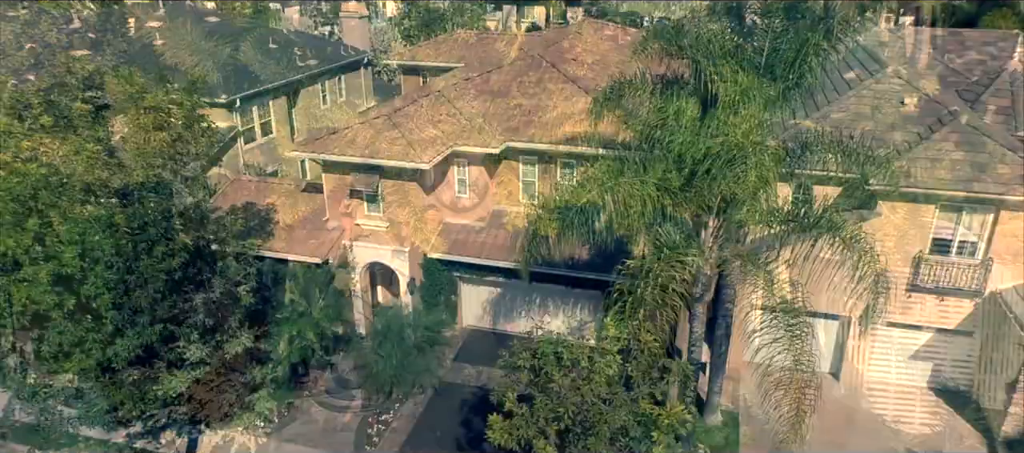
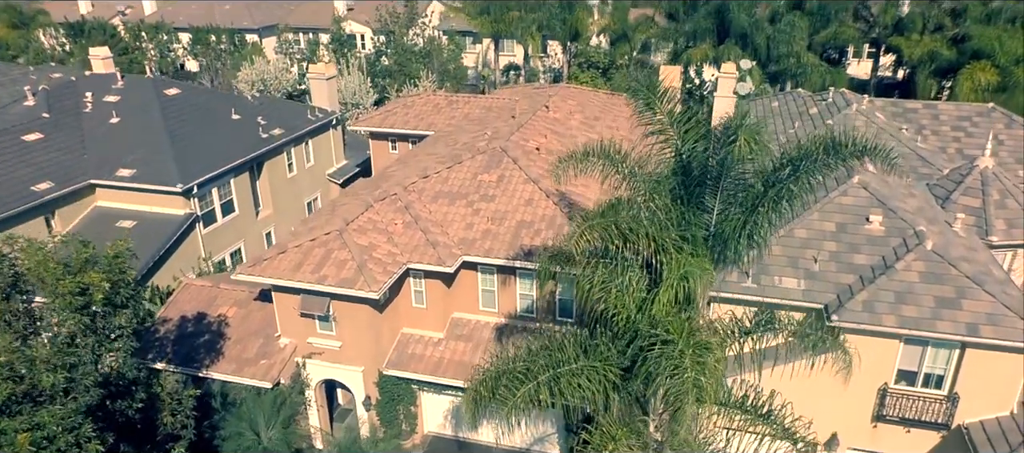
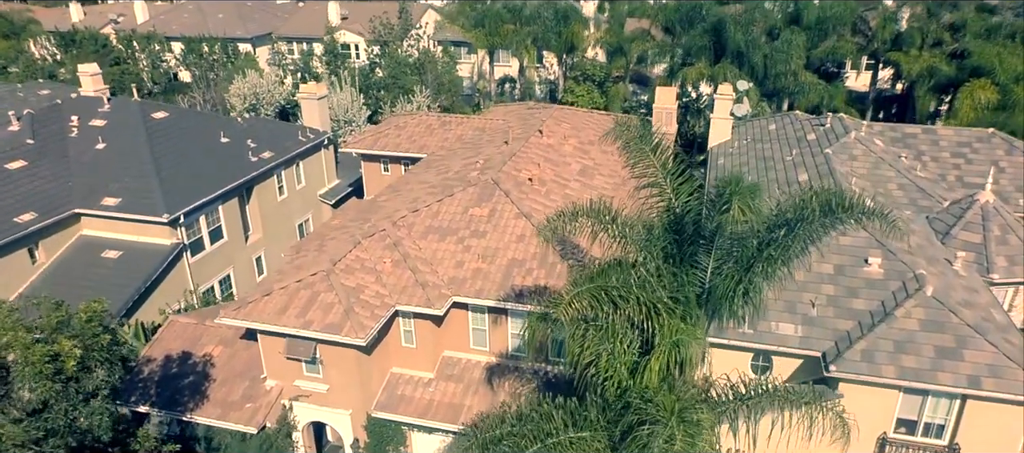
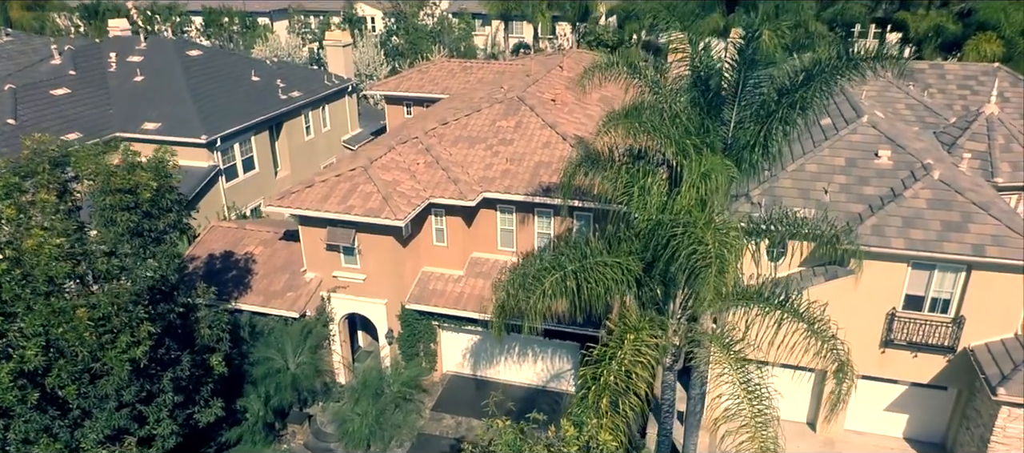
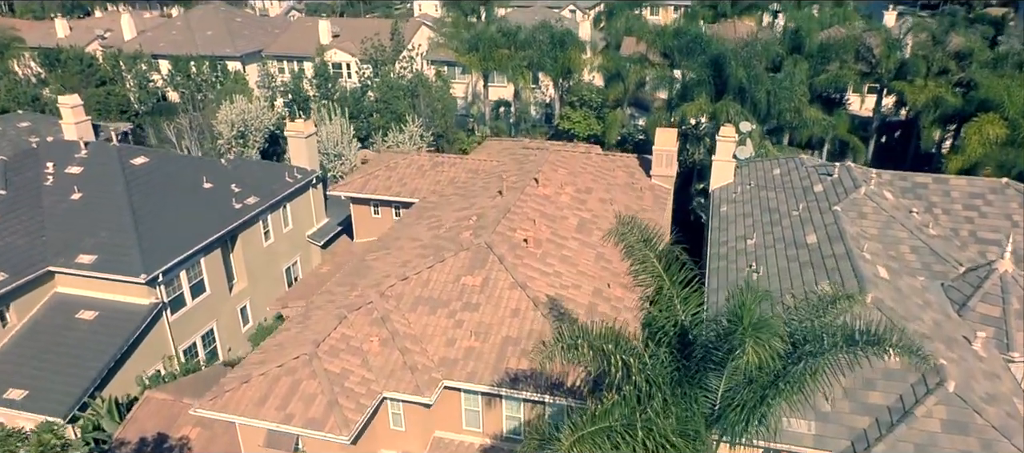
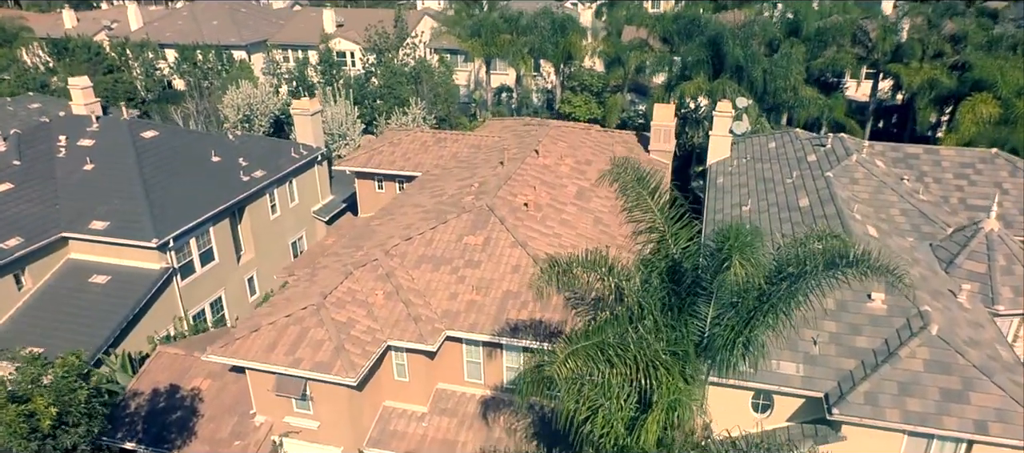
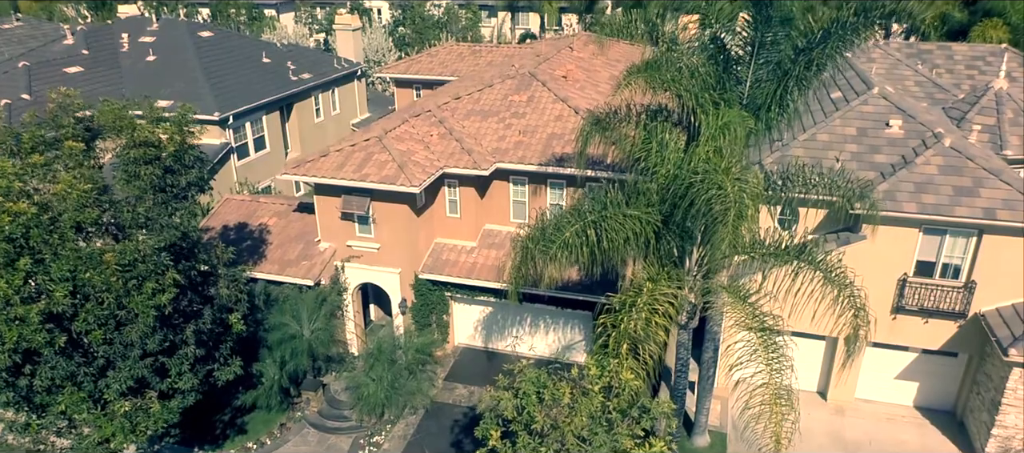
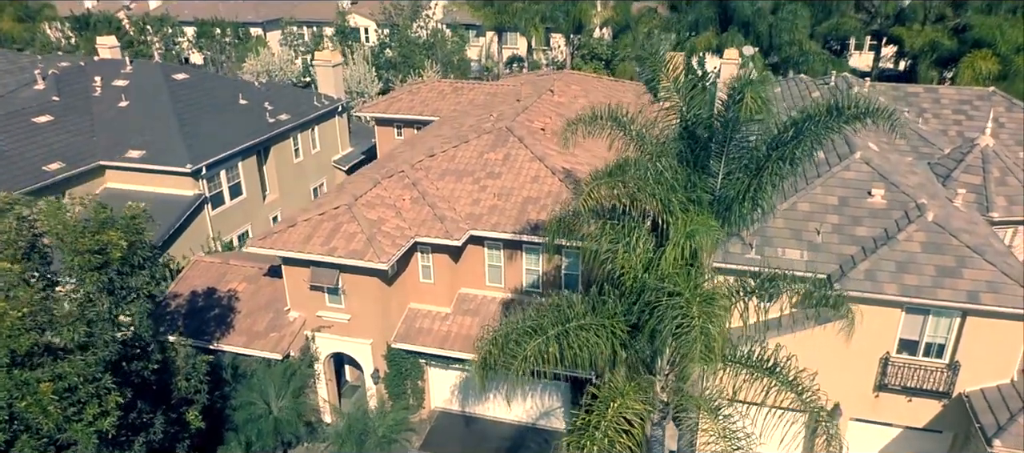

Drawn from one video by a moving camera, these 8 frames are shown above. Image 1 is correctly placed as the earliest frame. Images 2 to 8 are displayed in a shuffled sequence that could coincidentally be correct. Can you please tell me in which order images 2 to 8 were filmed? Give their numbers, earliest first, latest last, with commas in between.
7, 4, 8, 2, 3, 6, 5
